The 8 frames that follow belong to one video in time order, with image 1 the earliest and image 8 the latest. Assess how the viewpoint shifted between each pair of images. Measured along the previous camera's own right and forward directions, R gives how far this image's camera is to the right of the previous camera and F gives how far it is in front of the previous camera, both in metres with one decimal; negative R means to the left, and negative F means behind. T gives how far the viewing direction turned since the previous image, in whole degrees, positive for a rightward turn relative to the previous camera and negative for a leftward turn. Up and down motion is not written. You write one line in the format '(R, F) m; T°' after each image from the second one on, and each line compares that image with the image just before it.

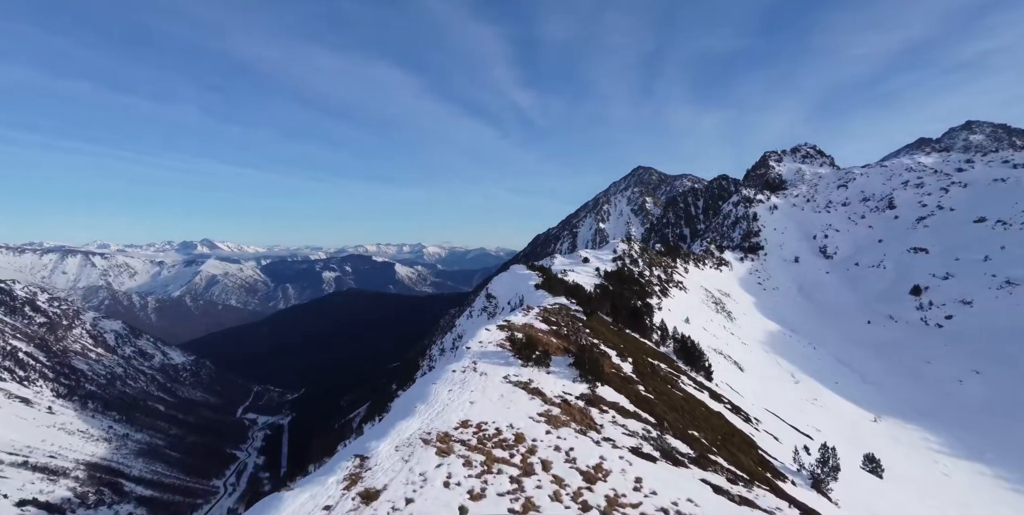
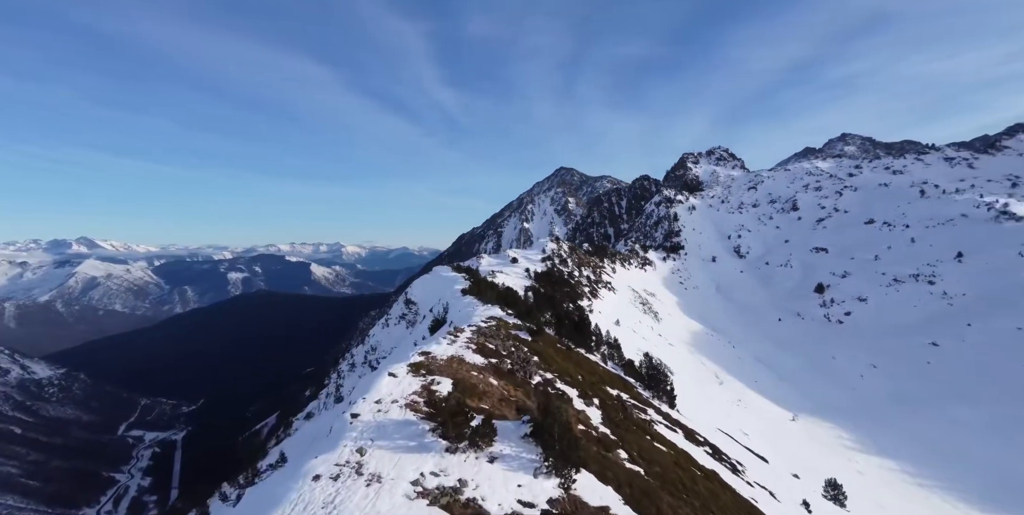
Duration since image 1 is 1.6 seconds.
(+0.1, +4.3) m; +8°
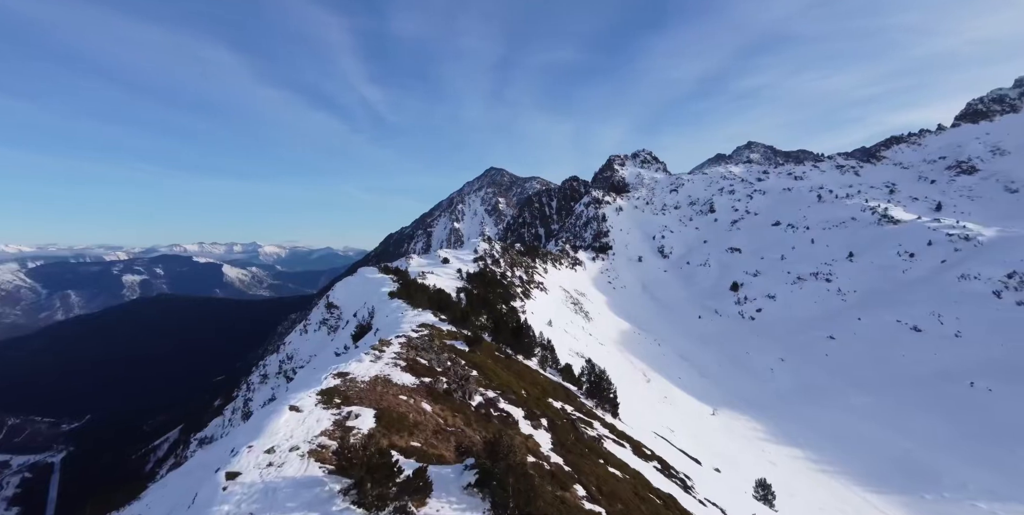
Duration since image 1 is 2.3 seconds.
(-0.1, +1.5) m; +7°
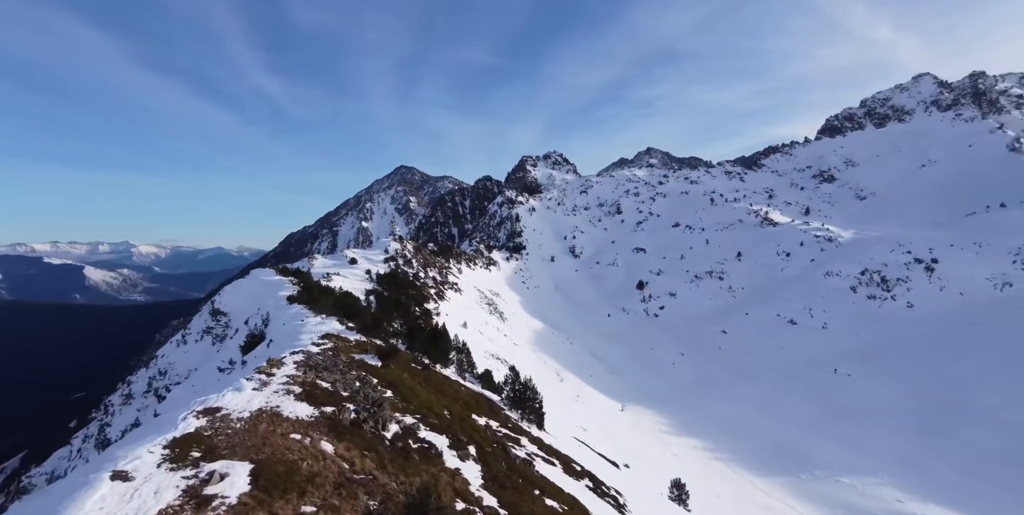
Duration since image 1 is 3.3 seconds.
(-0.1, +1.4) m; +9°
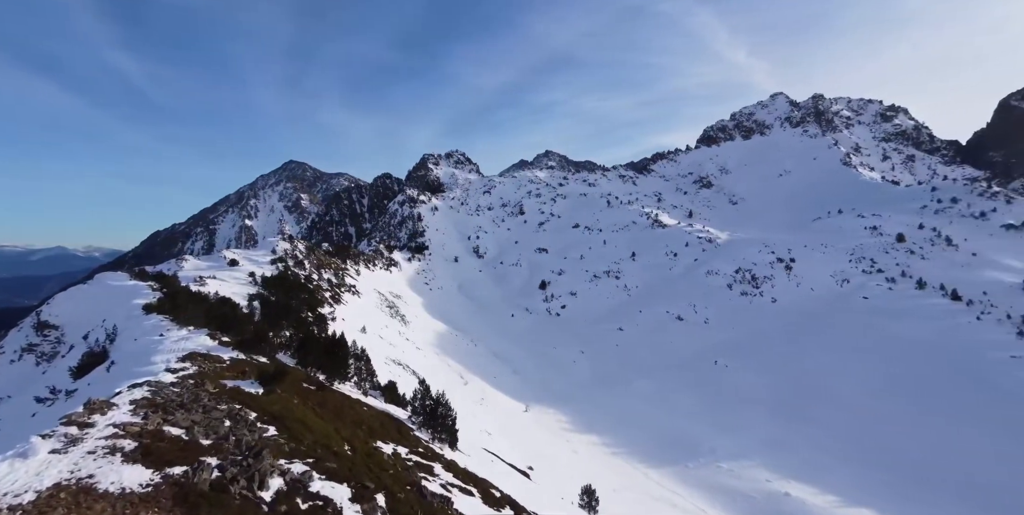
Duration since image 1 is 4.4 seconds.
(-0.2, +1.5) m; +11°
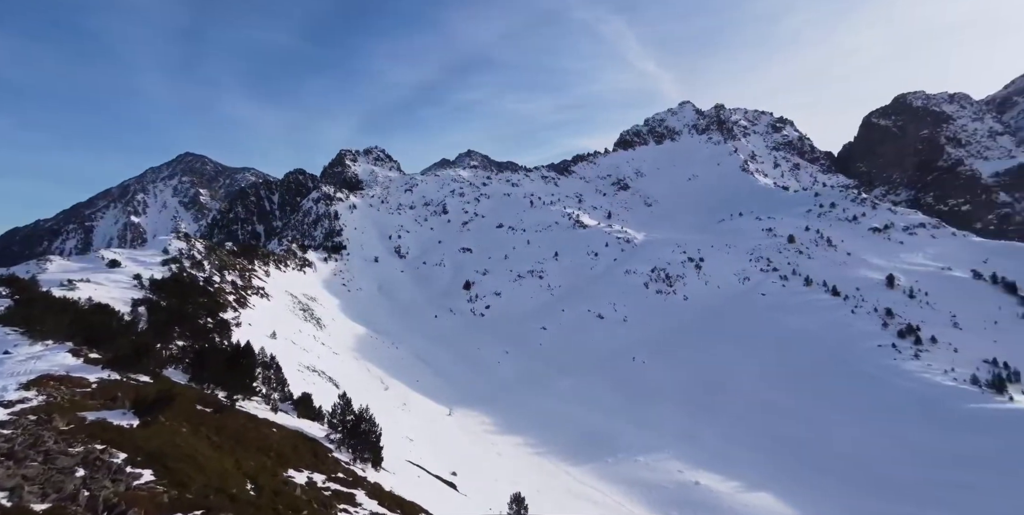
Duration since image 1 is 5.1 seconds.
(-0.2, +1.0) m; +8°
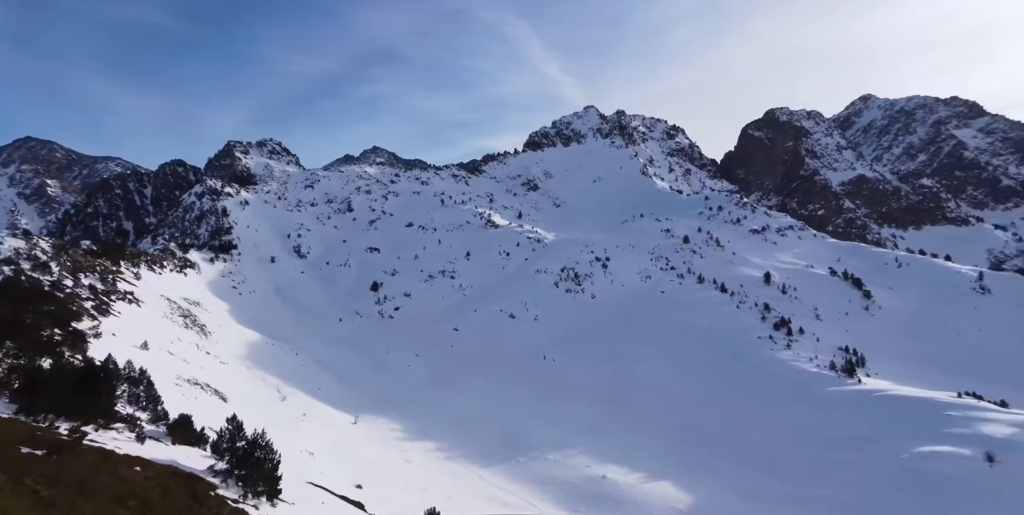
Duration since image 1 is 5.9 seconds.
(-0.2, +1.1) m; +10°
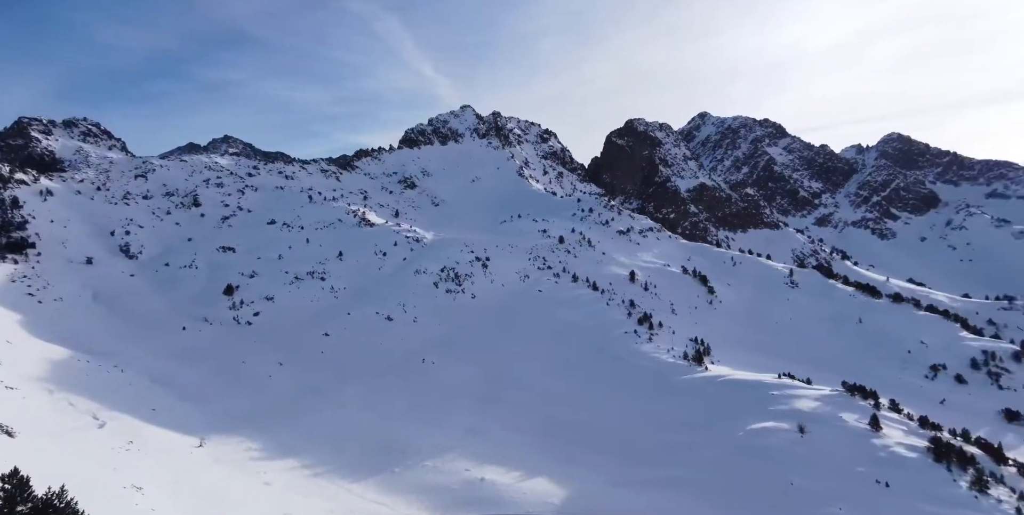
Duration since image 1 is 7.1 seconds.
(+0.4, +1.0) m; +13°
